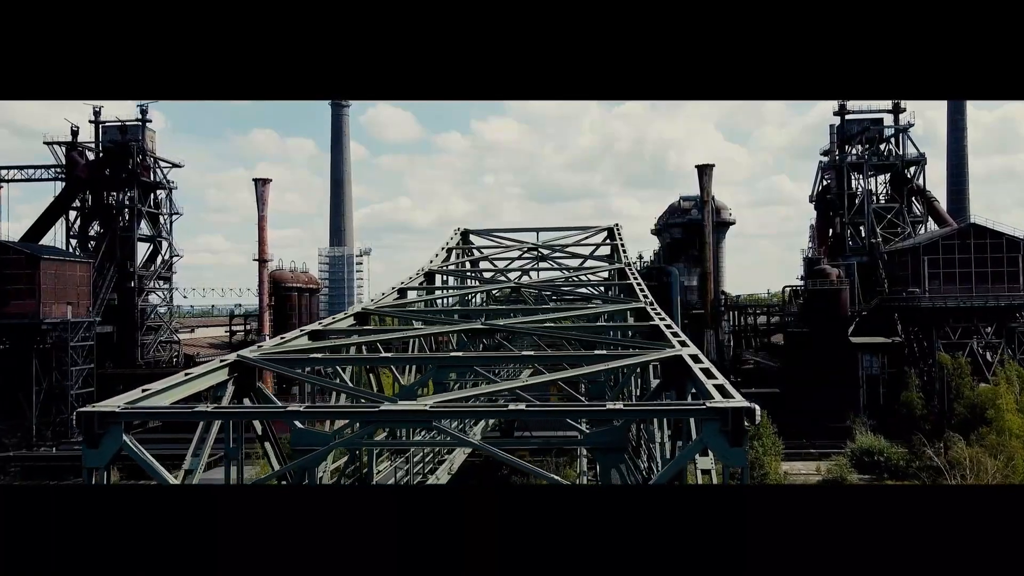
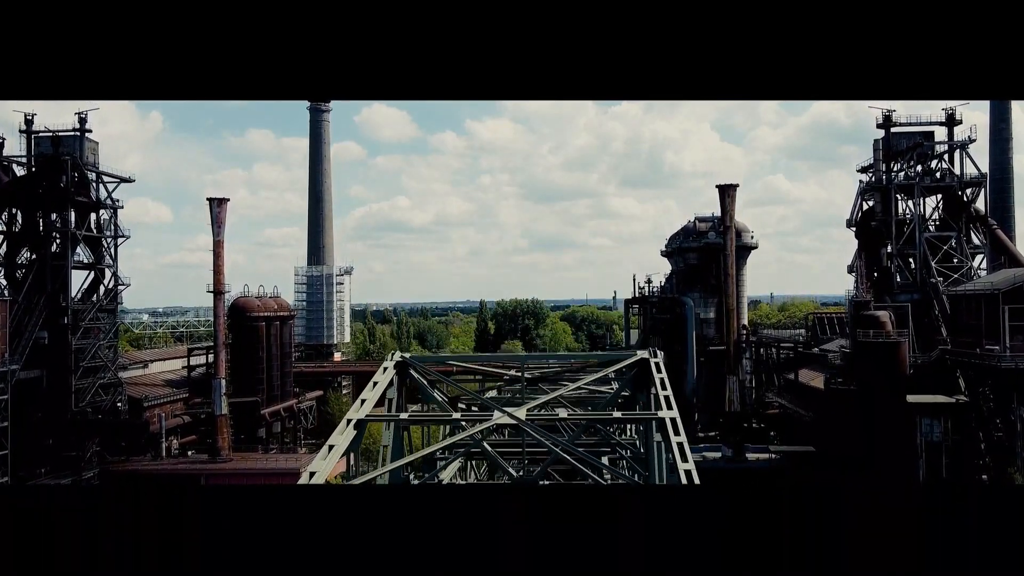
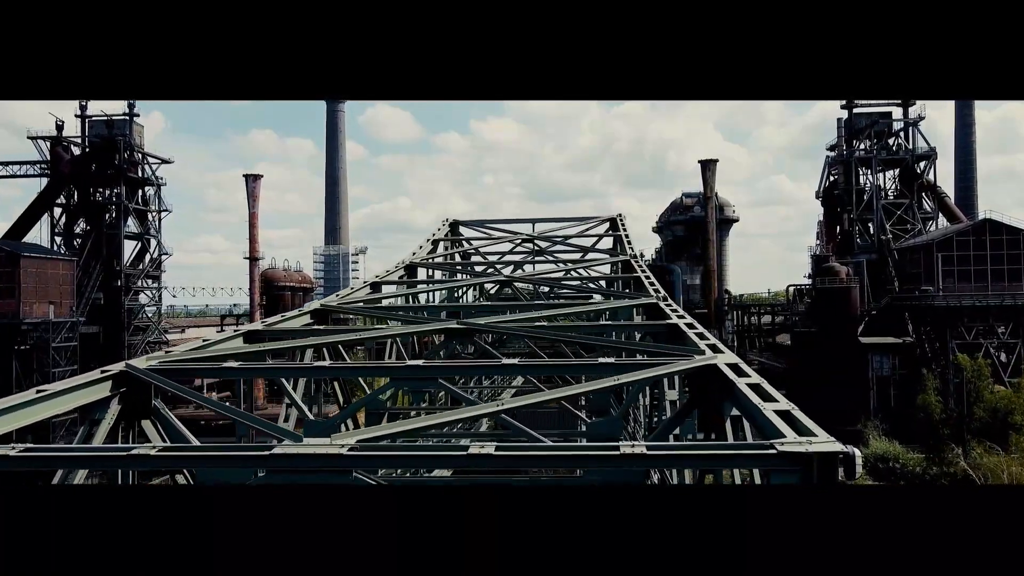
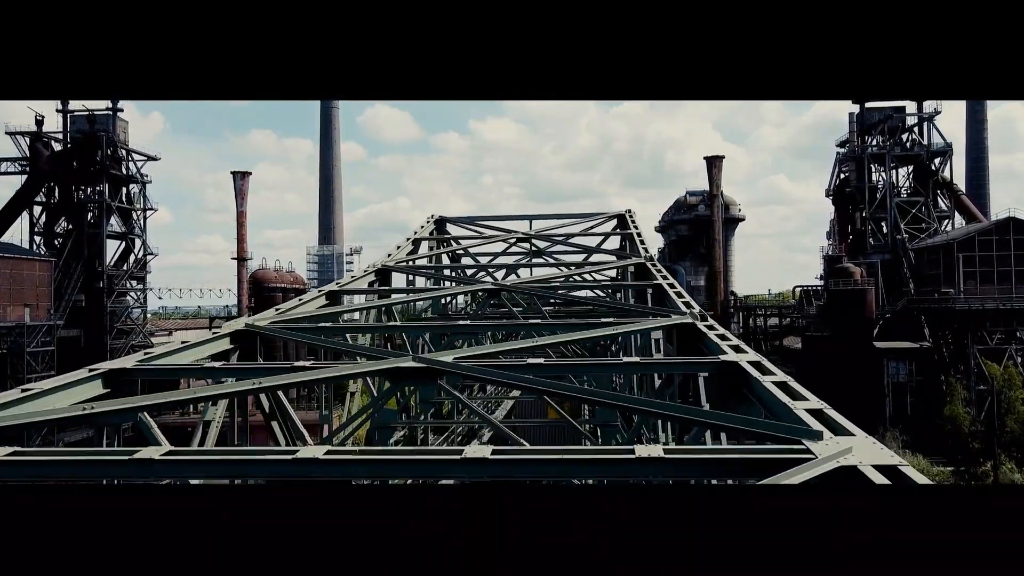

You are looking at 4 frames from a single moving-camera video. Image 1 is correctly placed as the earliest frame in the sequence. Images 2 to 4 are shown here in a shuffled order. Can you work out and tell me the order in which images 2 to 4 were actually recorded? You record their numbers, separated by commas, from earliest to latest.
3, 4, 2
